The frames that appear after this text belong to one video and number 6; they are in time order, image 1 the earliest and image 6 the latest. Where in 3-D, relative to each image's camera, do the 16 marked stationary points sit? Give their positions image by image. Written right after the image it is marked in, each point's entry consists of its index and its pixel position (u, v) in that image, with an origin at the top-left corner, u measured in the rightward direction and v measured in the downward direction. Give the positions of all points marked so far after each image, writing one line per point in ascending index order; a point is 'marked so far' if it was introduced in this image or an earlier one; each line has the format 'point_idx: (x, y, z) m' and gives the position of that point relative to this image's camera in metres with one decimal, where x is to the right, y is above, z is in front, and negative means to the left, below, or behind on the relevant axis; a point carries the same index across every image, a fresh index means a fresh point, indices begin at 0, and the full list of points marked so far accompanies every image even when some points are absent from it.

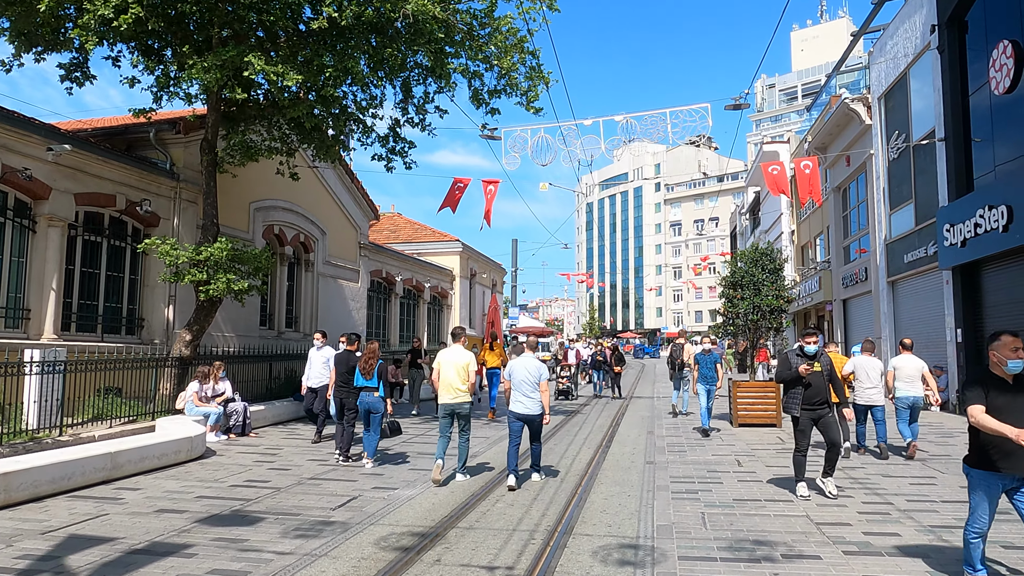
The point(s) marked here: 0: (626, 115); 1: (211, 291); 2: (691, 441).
0: (+2.6, +3.9, +17.1) m
1: (-4.8, 0.0, +12.0) m
2: (+2.7, -2.3, +11.5) m
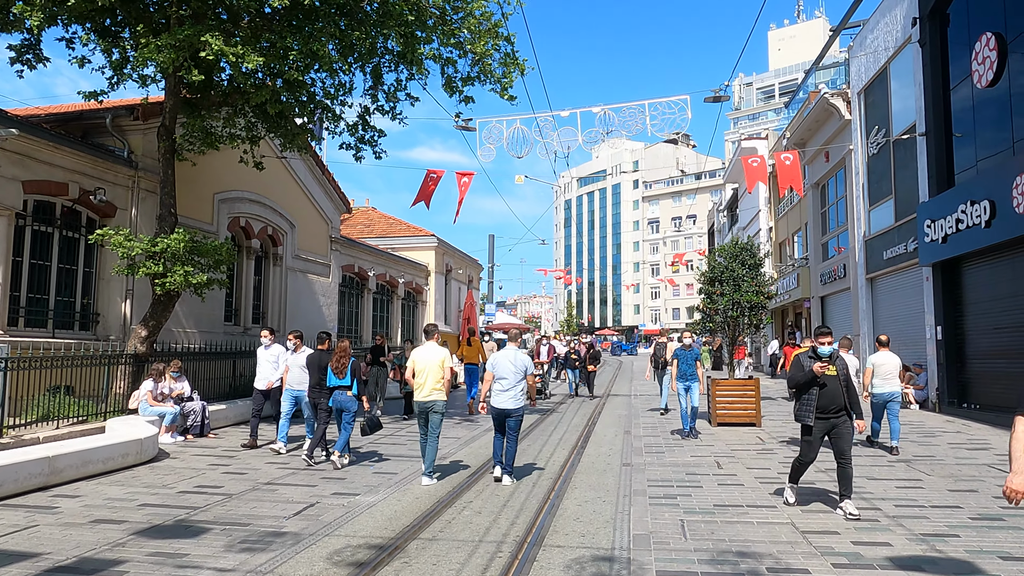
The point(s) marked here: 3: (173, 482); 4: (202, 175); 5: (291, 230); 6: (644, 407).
0: (+2.0, +4.0, +16.7) m
1: (-5.2, +0.1, +11.4) m
2: (+2.3, -2.3, +11.2) m
3: (-3.5, -2.0, +7.9) m
4: (-6.4, +2.3, +15.8) m
5: (-5.6, +1.5, +19.1) m
6: (+2.9, -2.6, +16.6) m
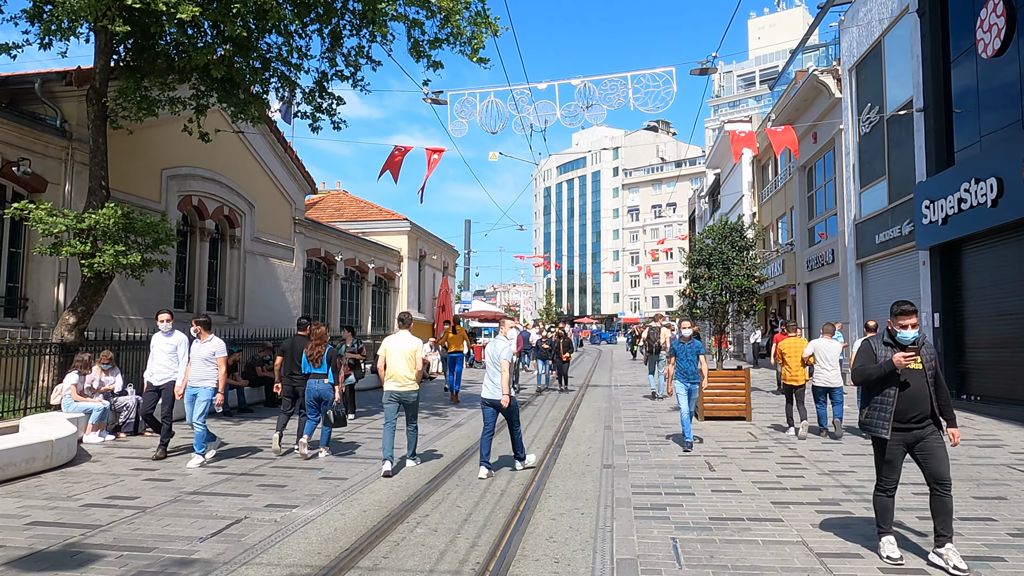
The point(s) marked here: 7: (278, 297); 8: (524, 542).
0: (+1.5, +4.3, +15.7) m
1: (-5.6, +0.3, +10.2) m
2: (+1.9, -2.0, +10.2) m
3: (-3.8, -1.8, +6.8) m
4: (-6.9, +2.7, +14.5) m
5: (-6.2, +1.8, +17.9) m
6: (+2.3, -2.3, +15.7) m
7: (-5.9, -0.2, +19.2) m
8: (+0.1, -1.8, +5.4) m
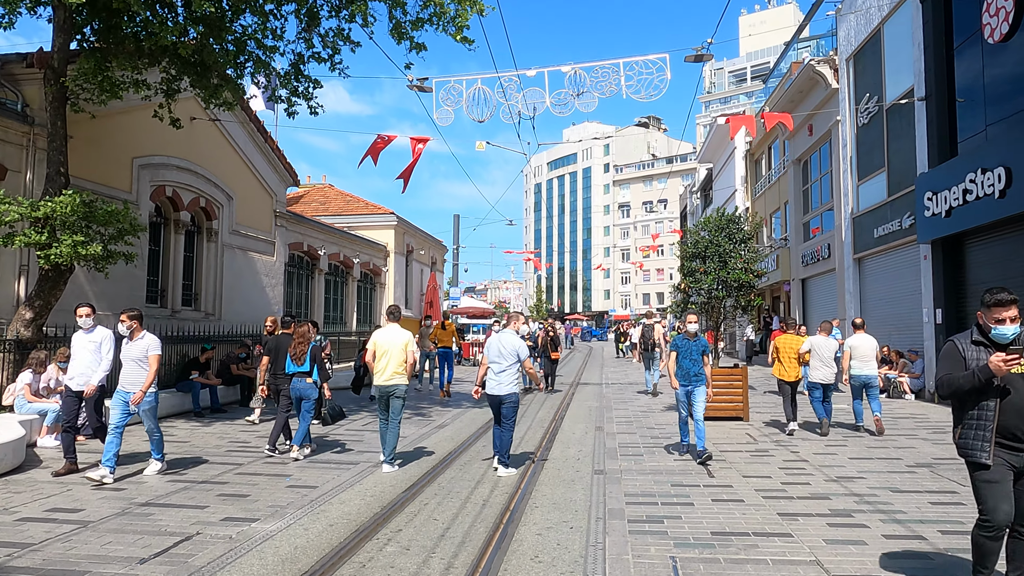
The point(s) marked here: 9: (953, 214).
0: (+1.2, +4.4, +15.1) m
1: (-5.8, +0.4, +9.6) m
2: (+1.7, -1.9, +9.6) m
3: (-4.0, -1.8, +6.2) m
4: (-7.2, +2.8, +13.9) m
5: (-6.4, +1.9, +17.2) m
6: (+2.1, -2.2, +15.2) m
7: (-6.2, -0.1, +18.6) m
8: (0.0, -1.7, +4.8) m
9: (+7.5, +1.3, +13.0) m
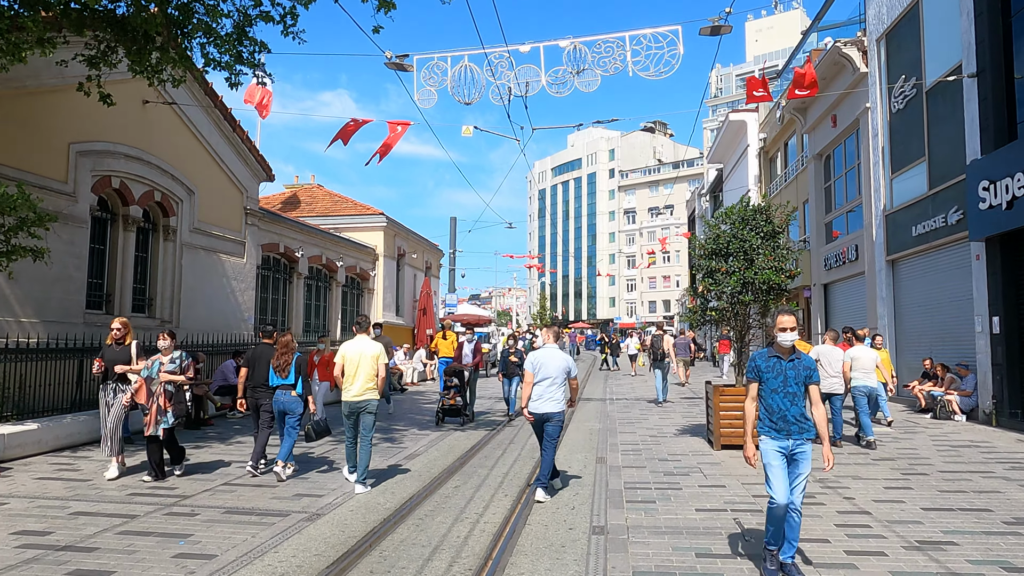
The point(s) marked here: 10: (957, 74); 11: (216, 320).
0: (+1.1, +4.3, +13.3) m
1: (-6.0, +0.4, +7.8) m
2: (+1.5, -2.0, +7.8) m
3: (-4.2, -1.7, +4.3) m
4: (-7.3, +2.7, +12.1) m
5: (-6.6, +1.9, +15.5) m
6: (+1.9, -2.3, +13.3) m
7: (-6.4, -0.2, +16.8) m
8: (-0.3, -1.7, +3.0) m
9: (+7.3, +1.2, +11.1) m
10: (+7.7, +3.7, +13.0) m
11: (-6.4, -0.7, +16.3) m
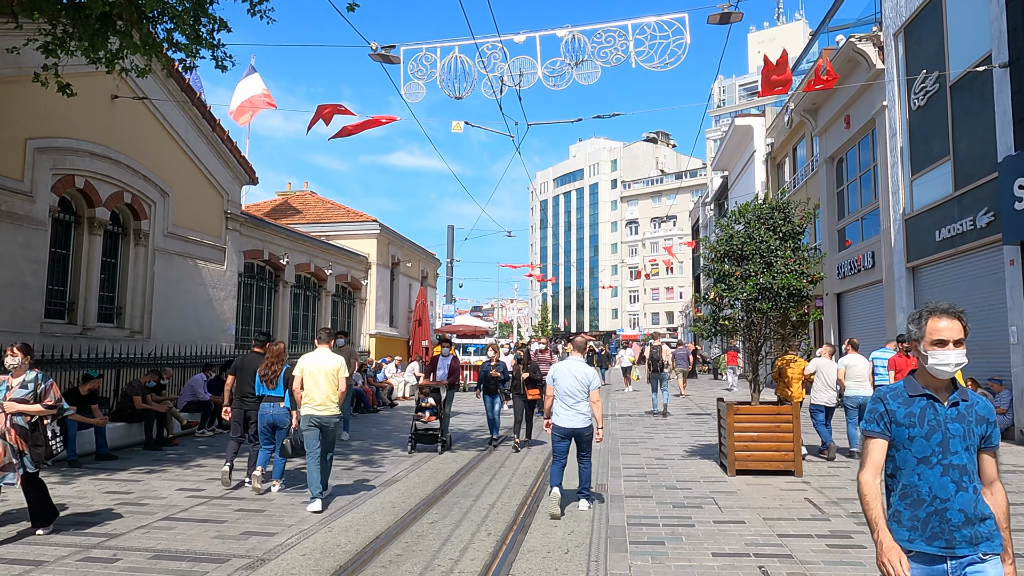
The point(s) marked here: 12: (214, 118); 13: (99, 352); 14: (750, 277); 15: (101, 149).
0: (+1.0, +4.2, +12.4) m
1: (-6.1, +0.3, +6.8) m
2: (+1.4, -2.0, +6.8) m
3: (-4.3, -1.7, +3.3) m
4: (-7.4, +2.6, +11.2) m
5: (-6.7, +1.7, +14.5) m
6: (+1.8, -2.4, +12.3) m
7: (-6.4, -0.4, +15.8) m
8: (-0.4, -1.7, +2.0) m
9: (+7.2, +1.1, +10.1) m
10: (+7.5, +3.5, +12.1) m
11: (-6.5, -0.9, +15.4) m
12: (-6.2, +3.5, +15.8) m
13: (-6.8, -1.1, +12.5) m
14: (+3.1, +0.1, +10.1) m
15: (-7.0, +2.4, +12.9) m
